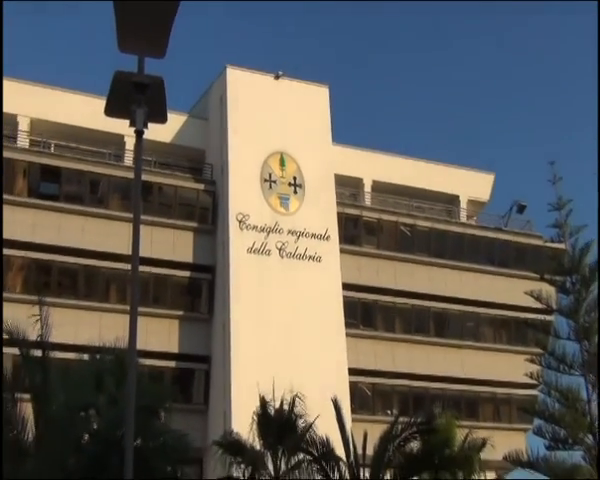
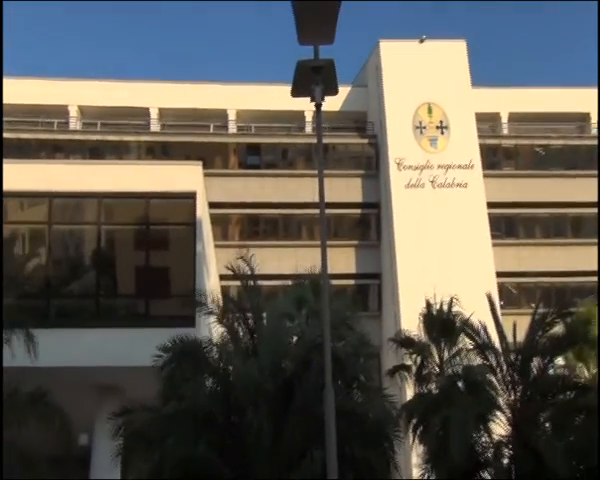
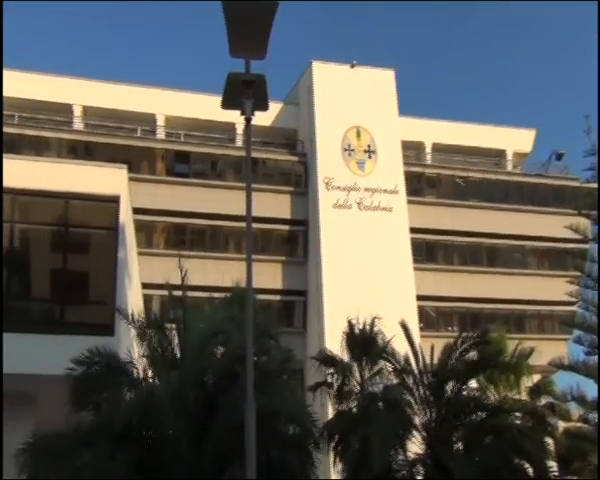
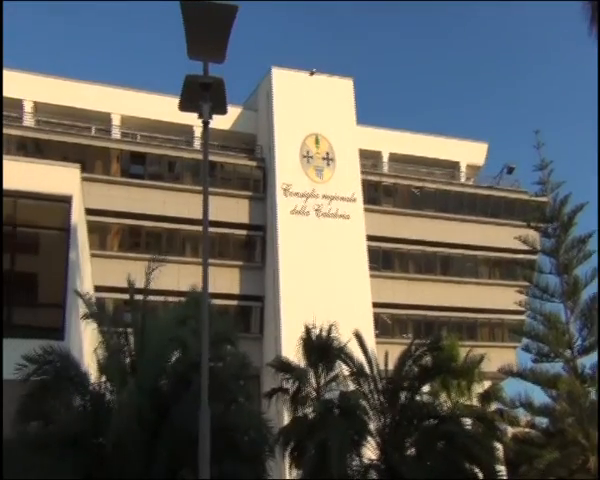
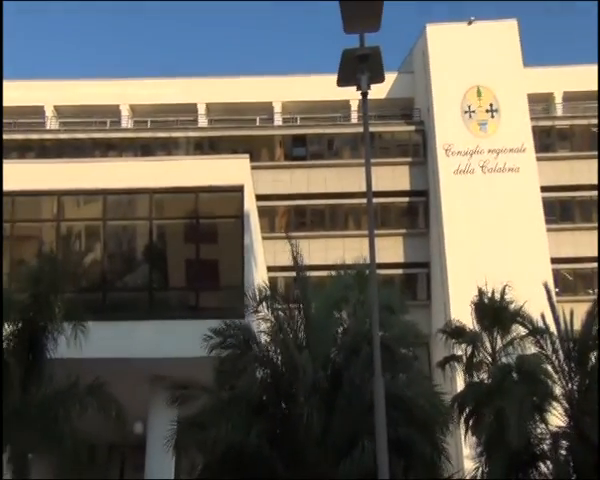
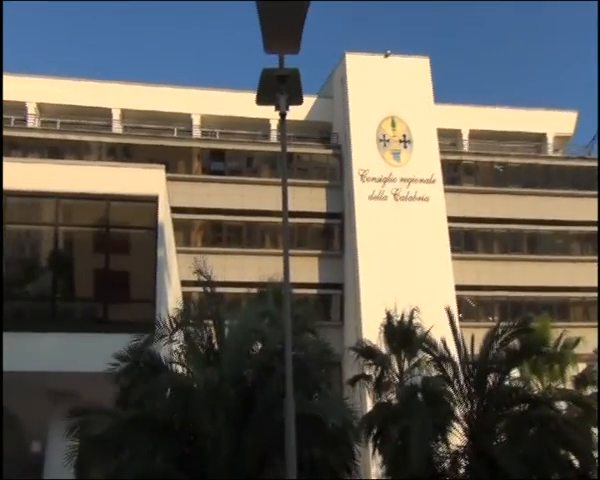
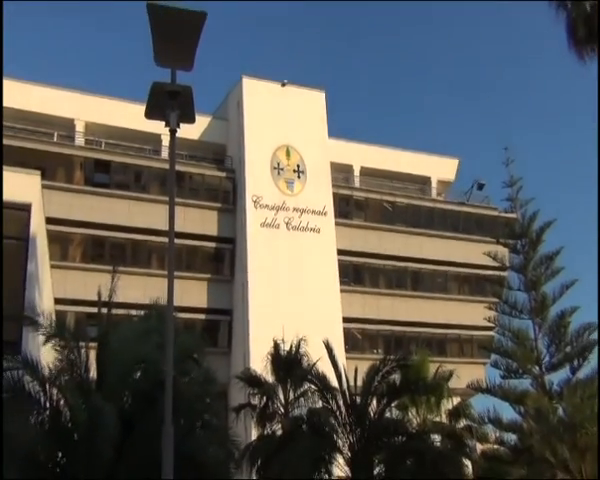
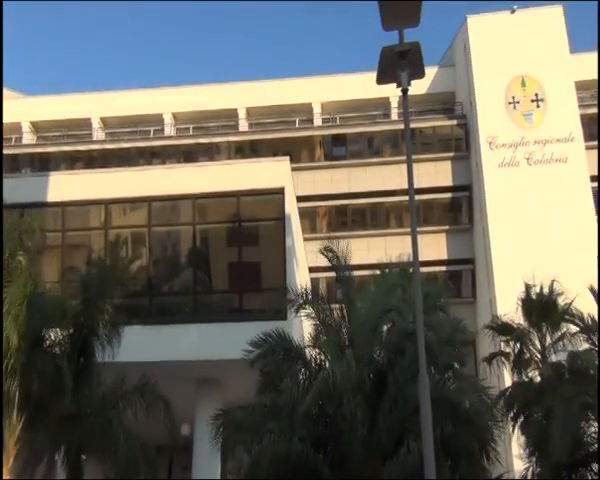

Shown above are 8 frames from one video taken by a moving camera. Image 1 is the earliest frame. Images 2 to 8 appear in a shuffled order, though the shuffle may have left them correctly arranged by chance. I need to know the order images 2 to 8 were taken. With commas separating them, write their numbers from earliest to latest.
7, 4, 3, 6, 2, 5, 8
